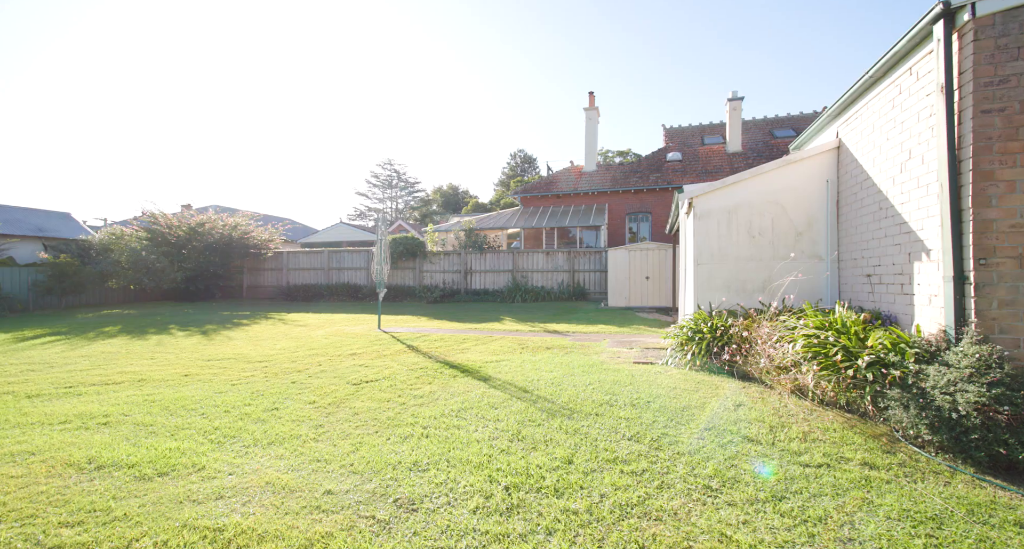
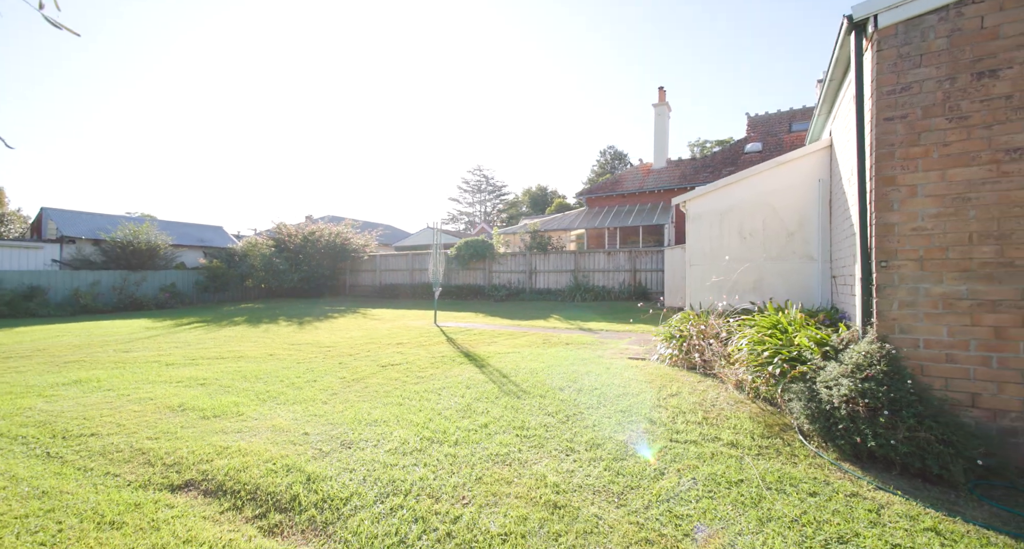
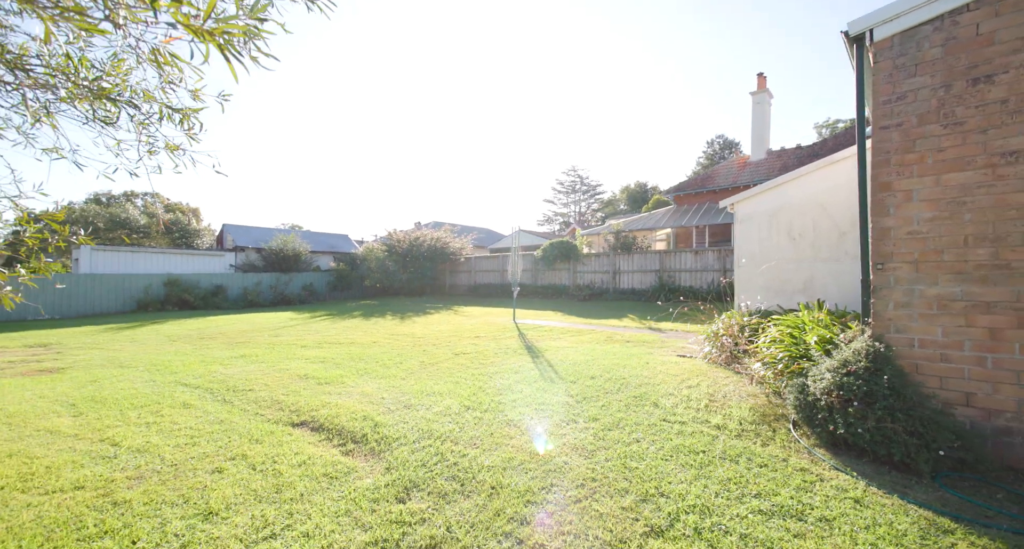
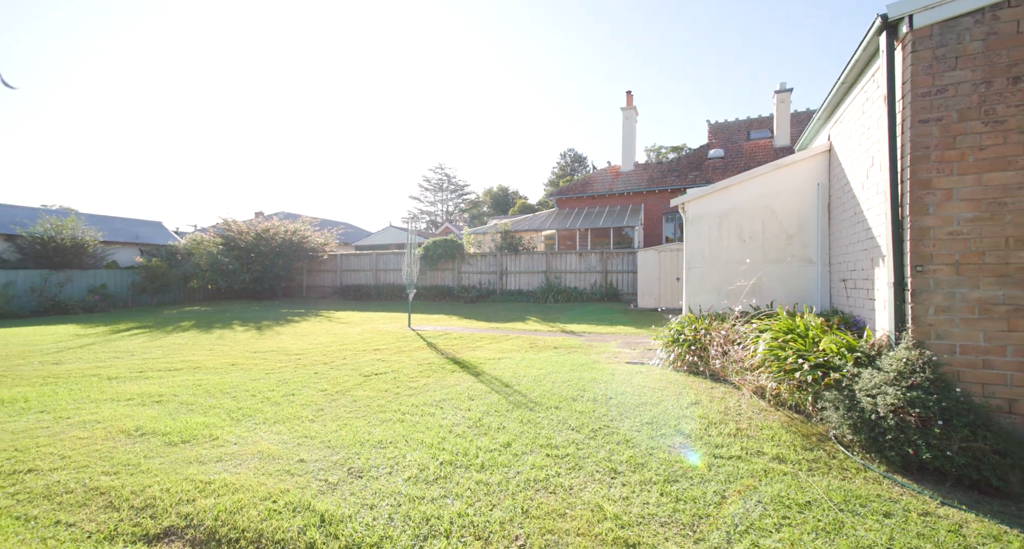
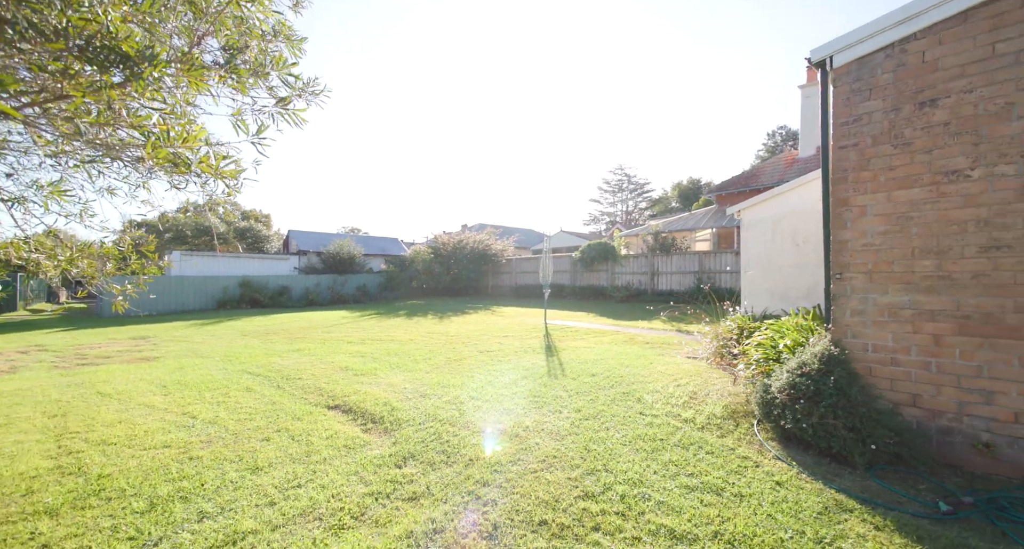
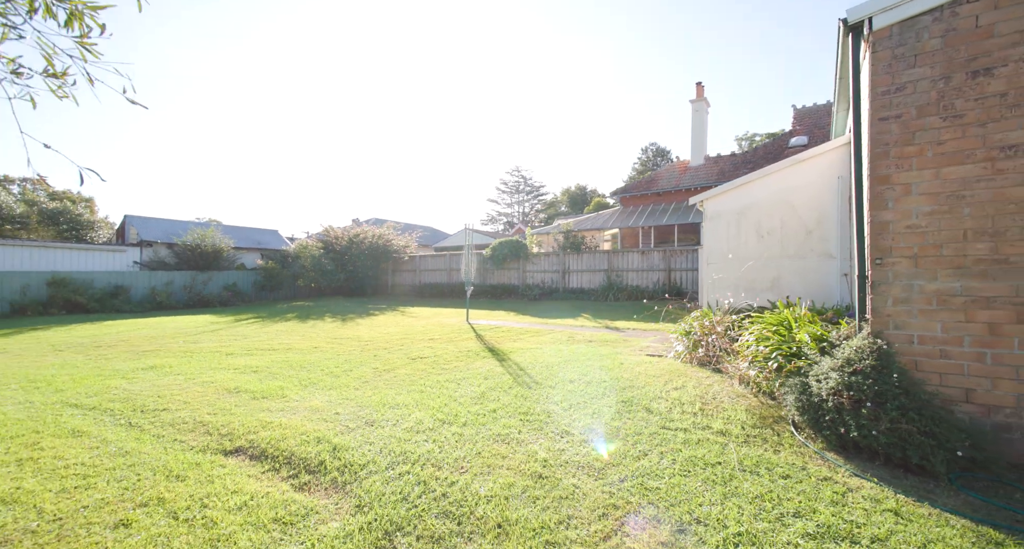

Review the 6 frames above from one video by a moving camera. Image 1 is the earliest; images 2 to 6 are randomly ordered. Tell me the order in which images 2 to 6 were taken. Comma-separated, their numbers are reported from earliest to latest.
4, 2, 6, 3, 5
